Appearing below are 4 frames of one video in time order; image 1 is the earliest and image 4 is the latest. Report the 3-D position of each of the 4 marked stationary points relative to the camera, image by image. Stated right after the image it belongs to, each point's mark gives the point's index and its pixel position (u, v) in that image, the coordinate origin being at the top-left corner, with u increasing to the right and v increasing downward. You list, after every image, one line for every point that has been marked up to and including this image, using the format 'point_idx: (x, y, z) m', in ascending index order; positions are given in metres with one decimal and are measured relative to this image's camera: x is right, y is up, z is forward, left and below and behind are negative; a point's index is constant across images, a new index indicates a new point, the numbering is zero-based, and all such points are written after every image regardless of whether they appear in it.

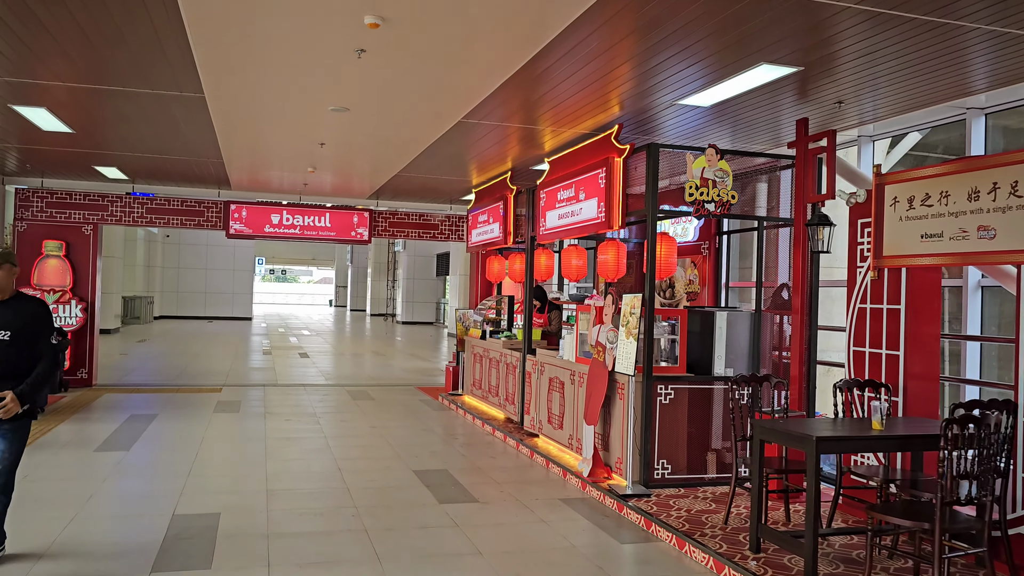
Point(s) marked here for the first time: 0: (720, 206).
0: (+1.2, +0.5, +5.1) m
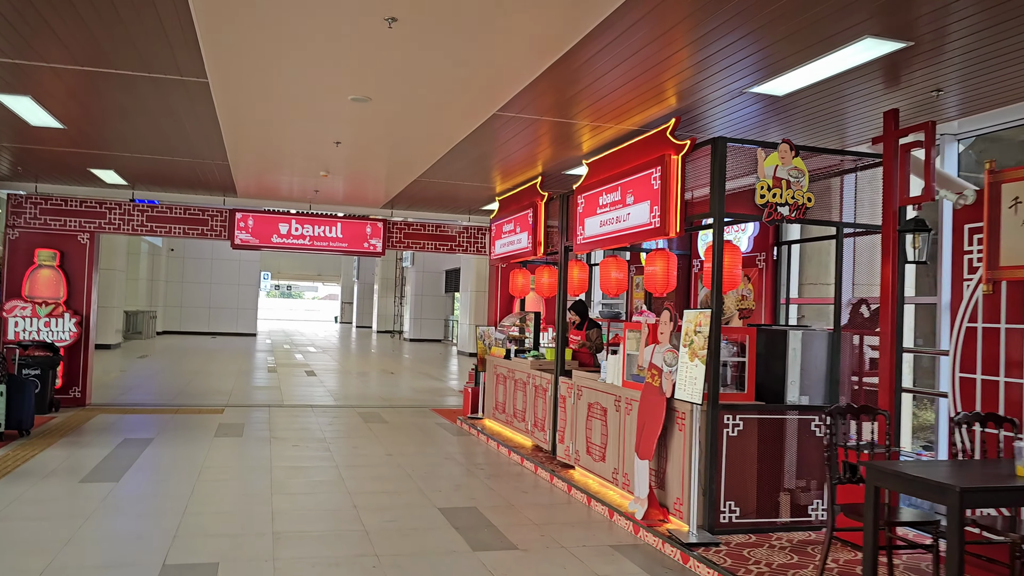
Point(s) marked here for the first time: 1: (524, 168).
0: (+1.5, +0.4, +4.4) m
1: (+0.1, +1.1, +7.5) m
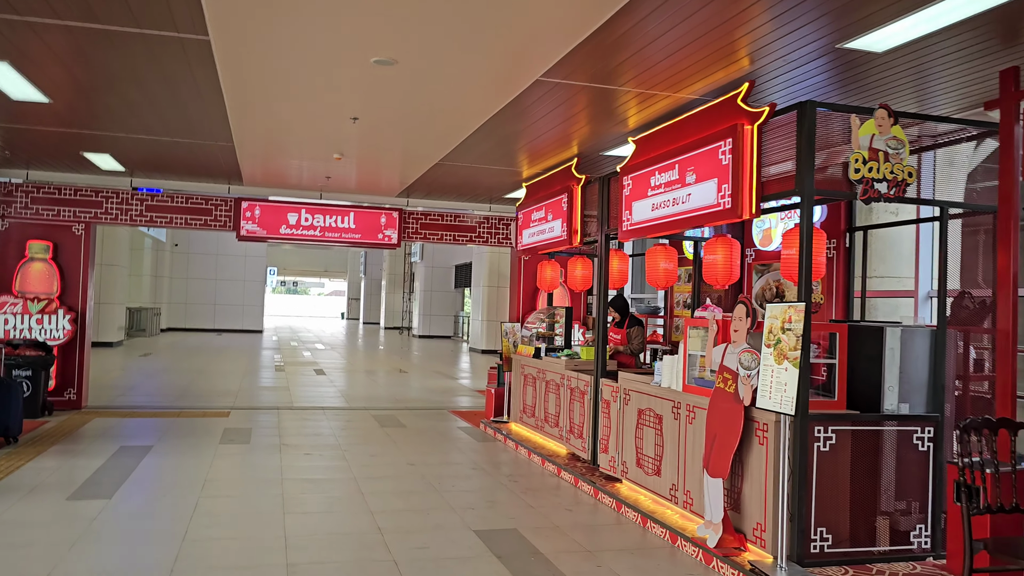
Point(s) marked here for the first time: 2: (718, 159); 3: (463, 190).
0: (+1.7, +0.5, +3.8) m
1: (+0.4, +1.1, +6.9) m
2: (+1.0, +0.6, +4.2) m
3: (-0.5, +1.1, +9.2) m
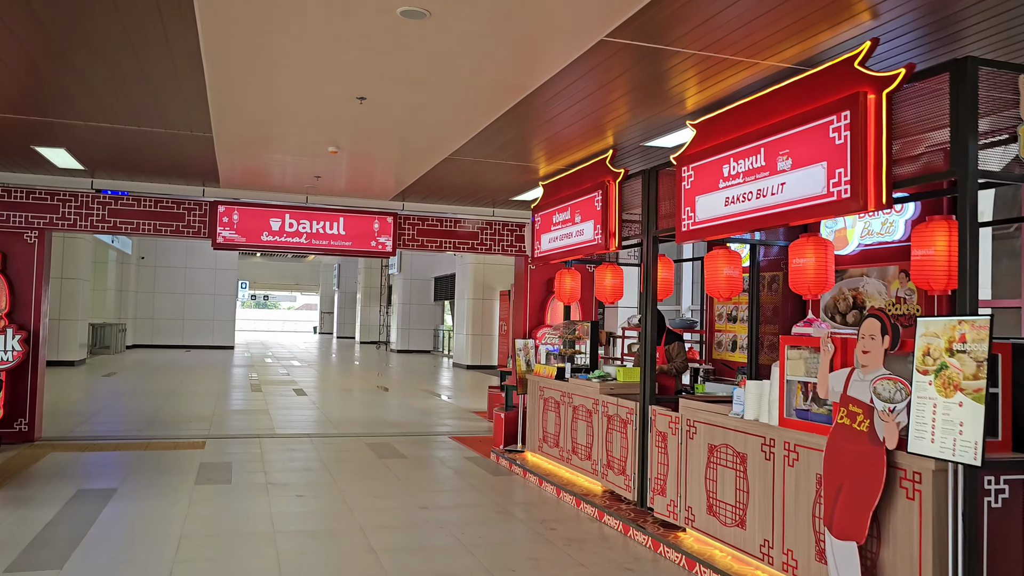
0: (+2.0, +0.4, +3.0) m
1: (+0.5, +1.0, +6.0) m
2: (+1.3, +0.6, +3.4) m
3: (-0.5, +0.9, +8.3) m
